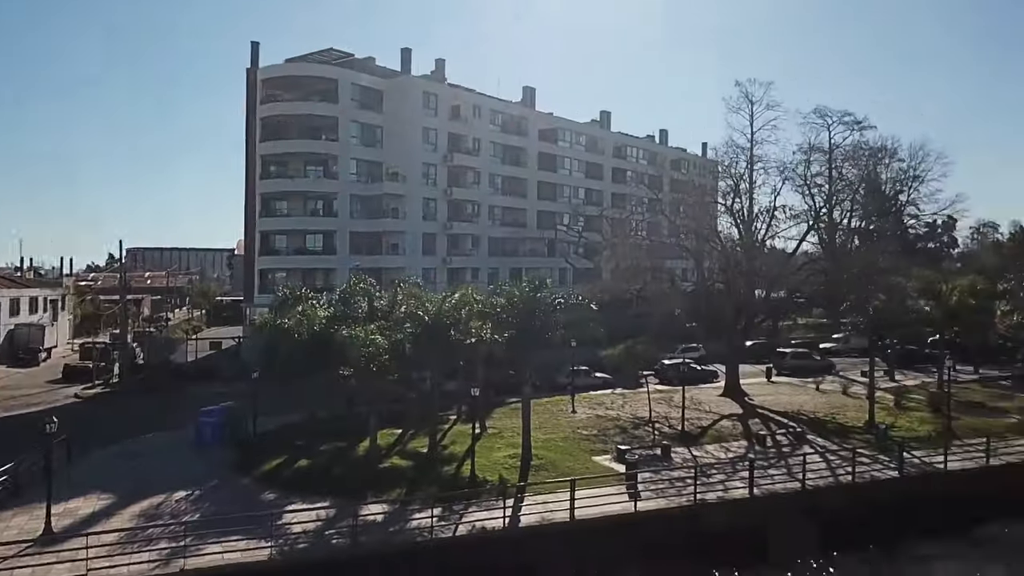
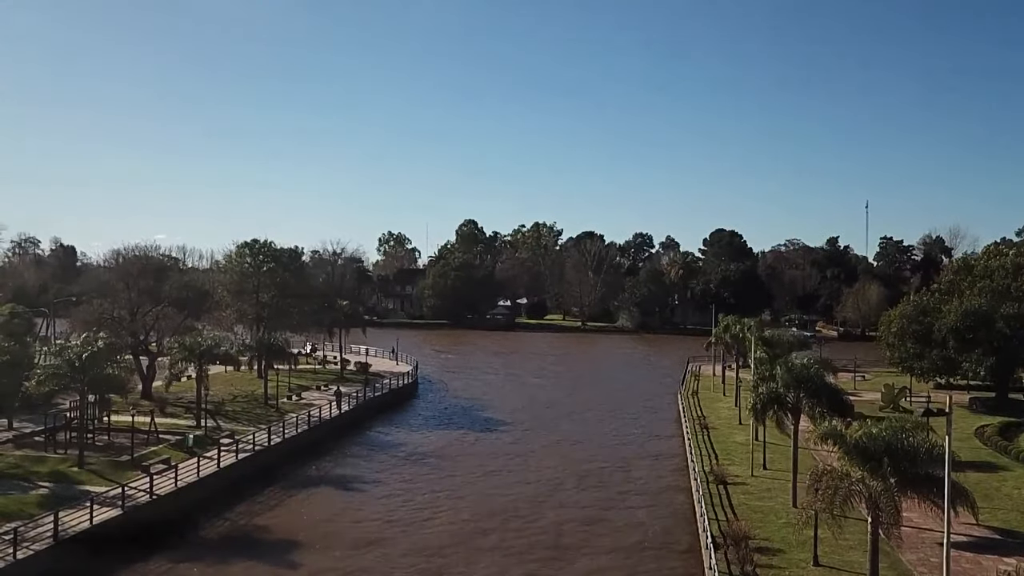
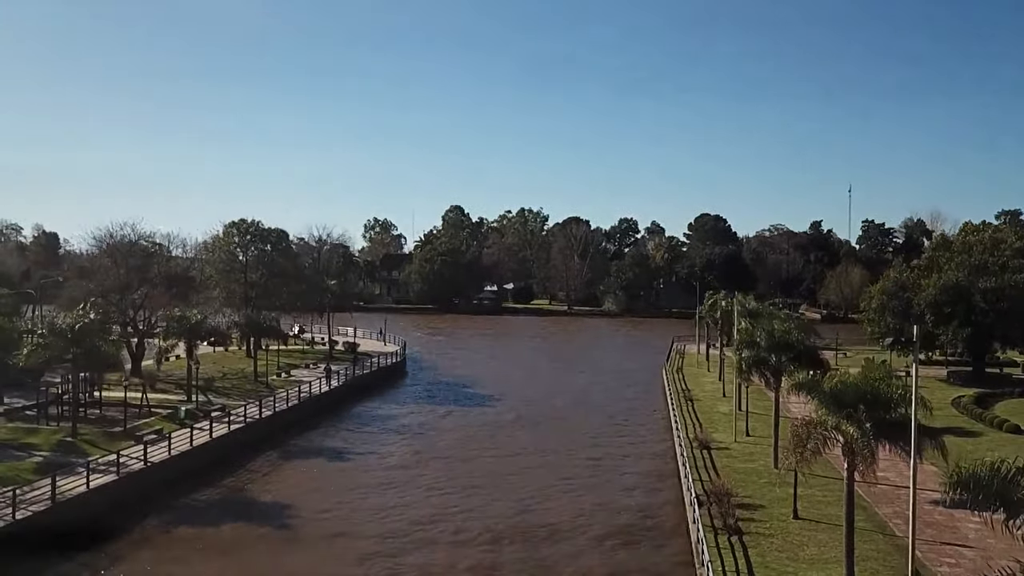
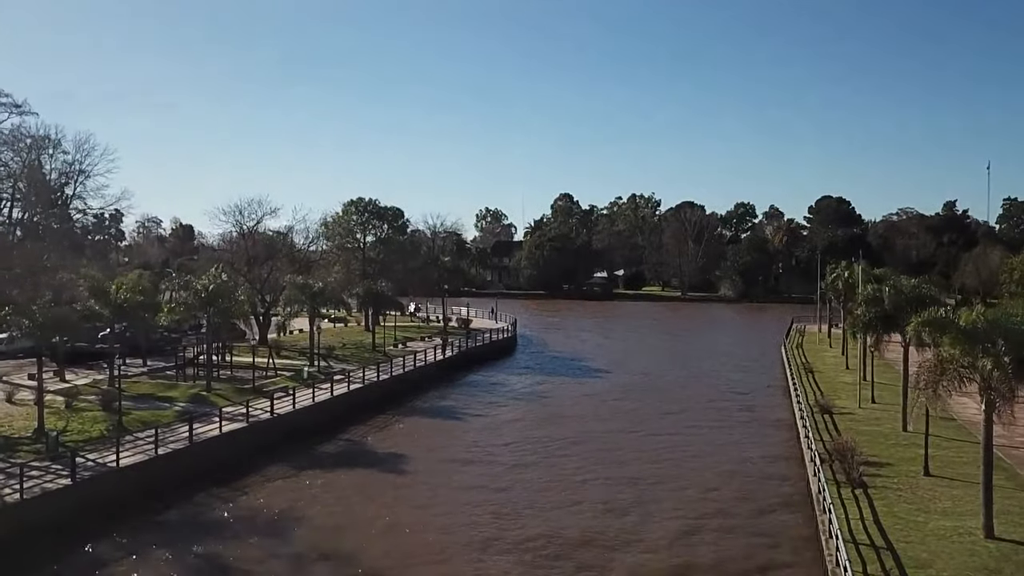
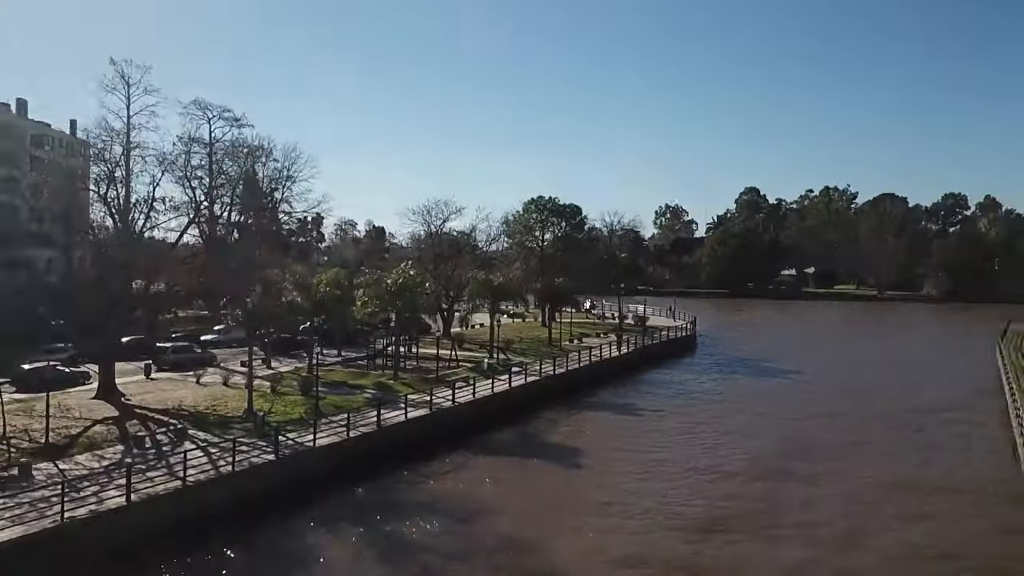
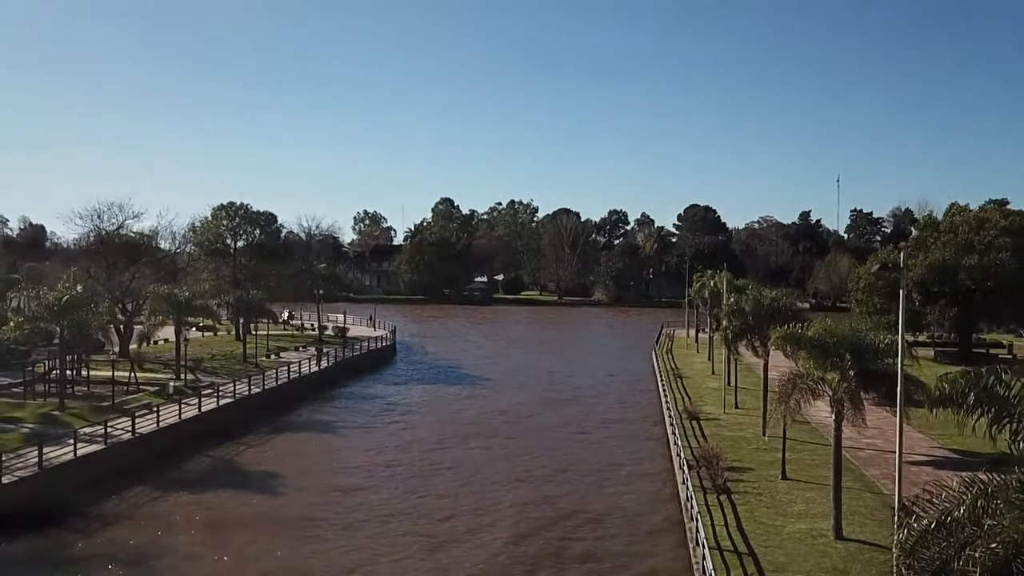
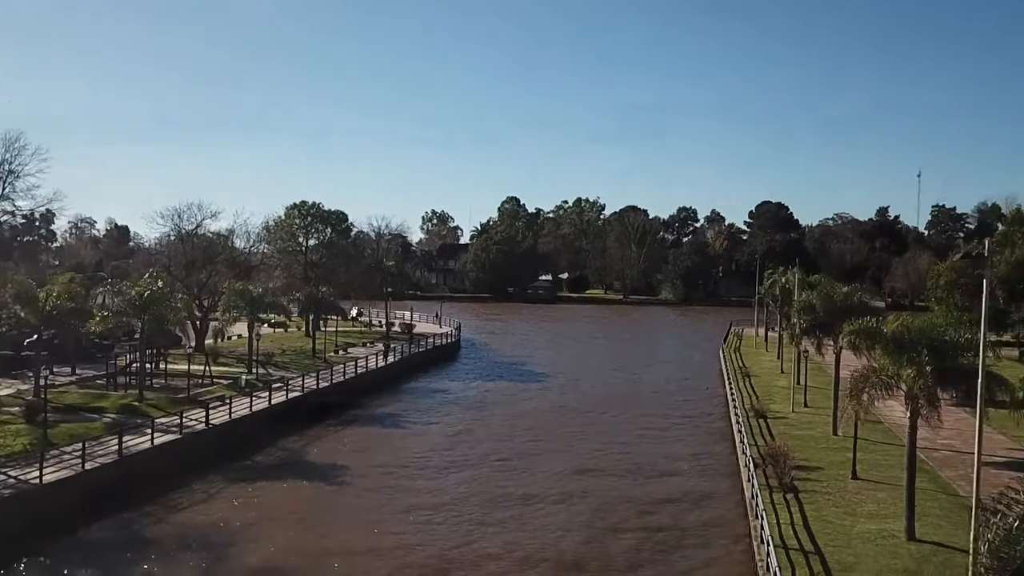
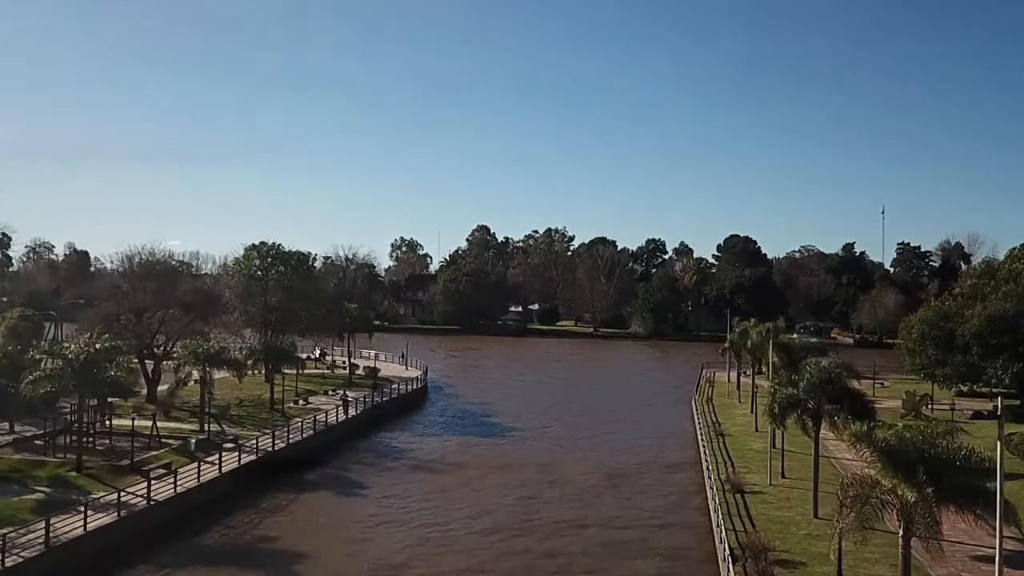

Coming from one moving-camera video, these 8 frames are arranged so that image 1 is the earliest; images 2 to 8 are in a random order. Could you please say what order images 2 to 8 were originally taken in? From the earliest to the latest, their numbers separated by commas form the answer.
5, 4, 7, 6, 3, 2, 8
